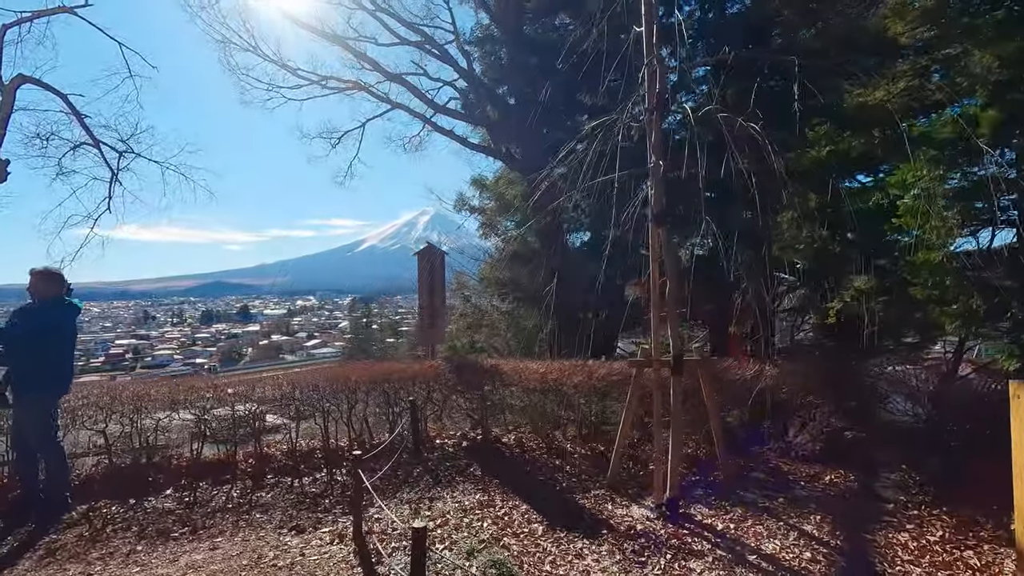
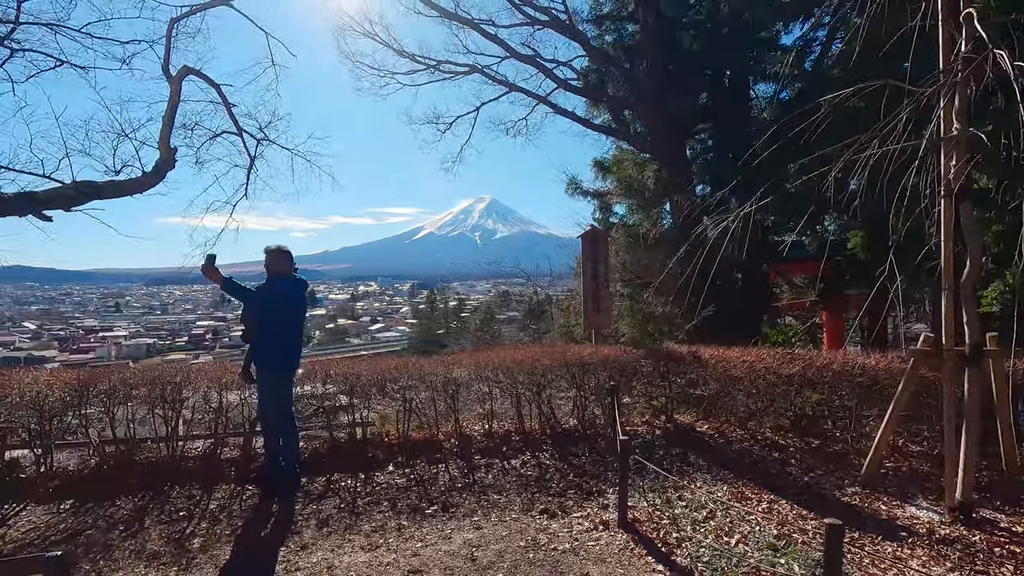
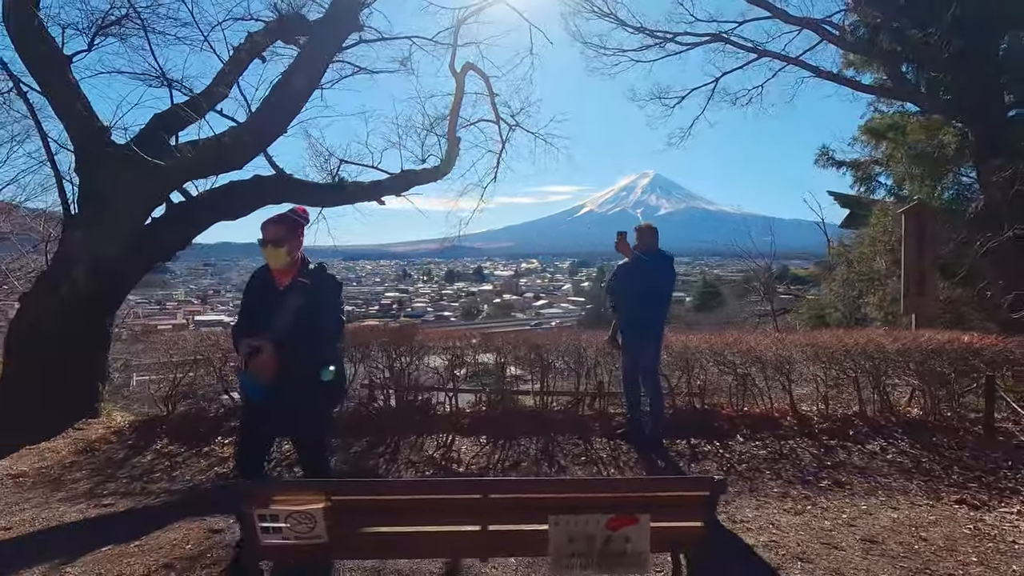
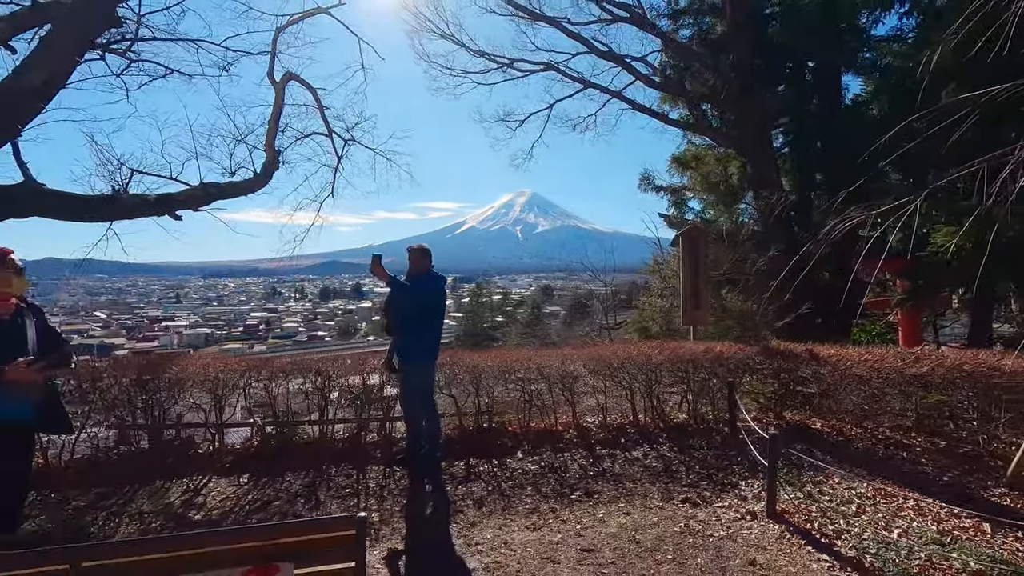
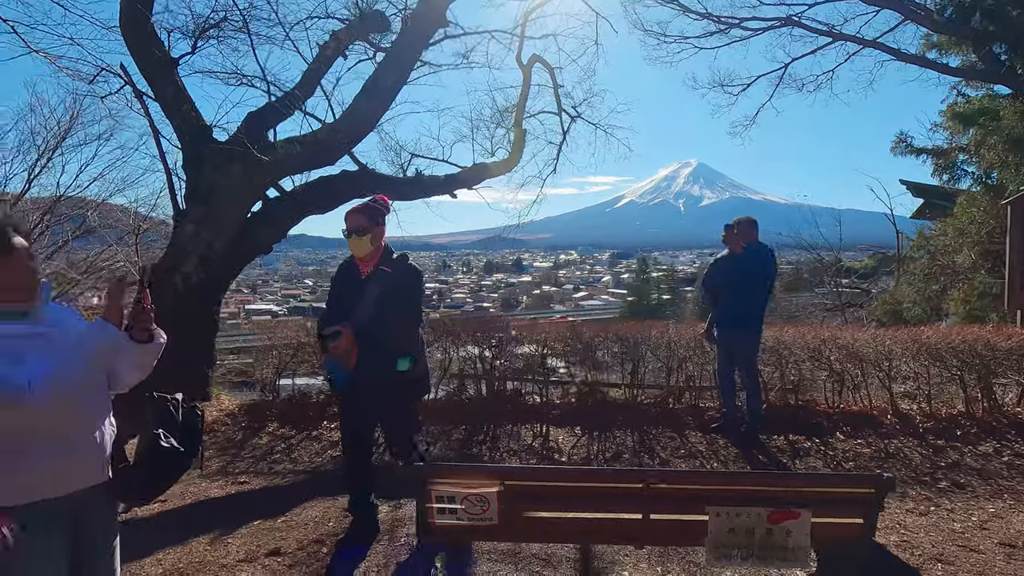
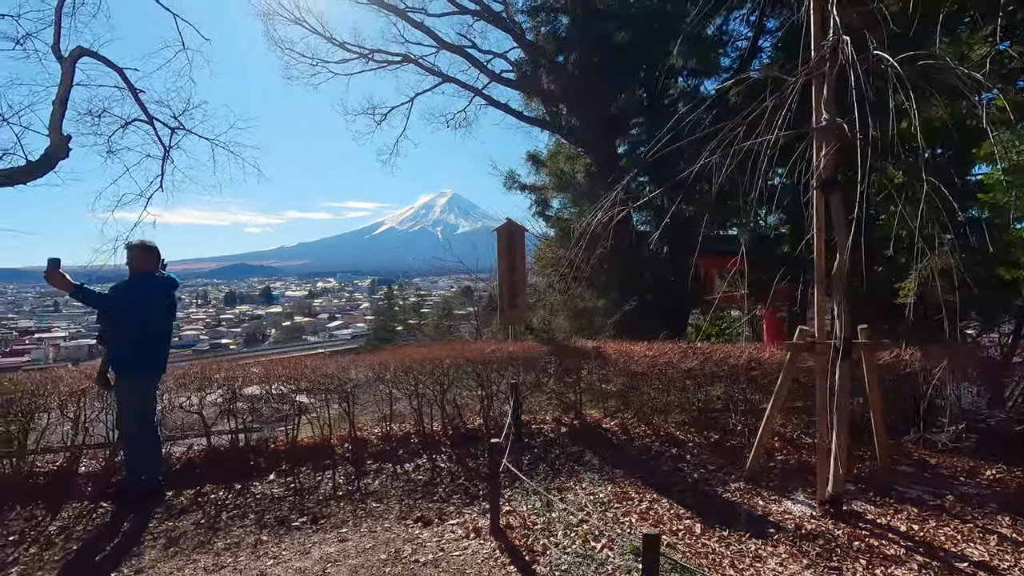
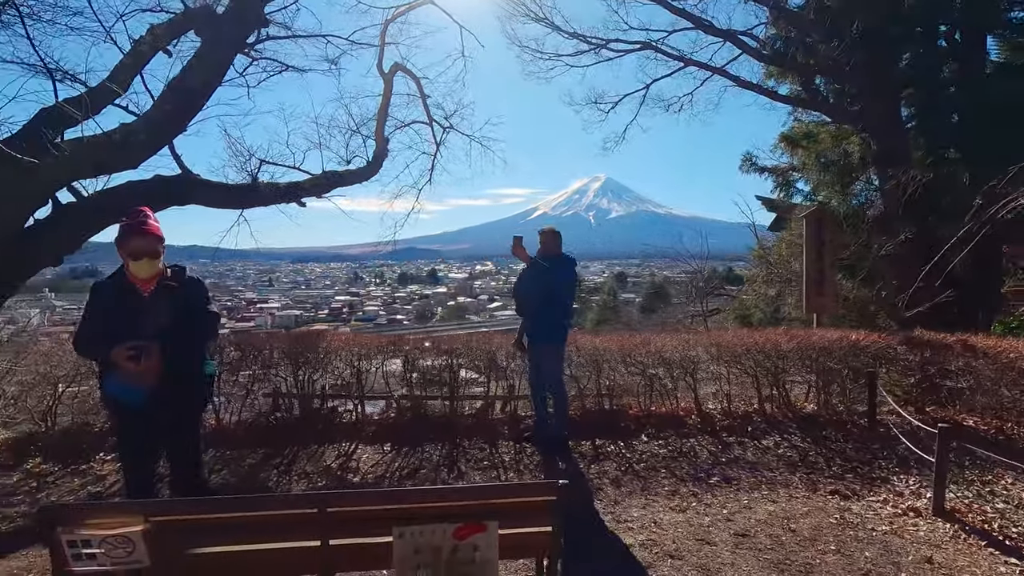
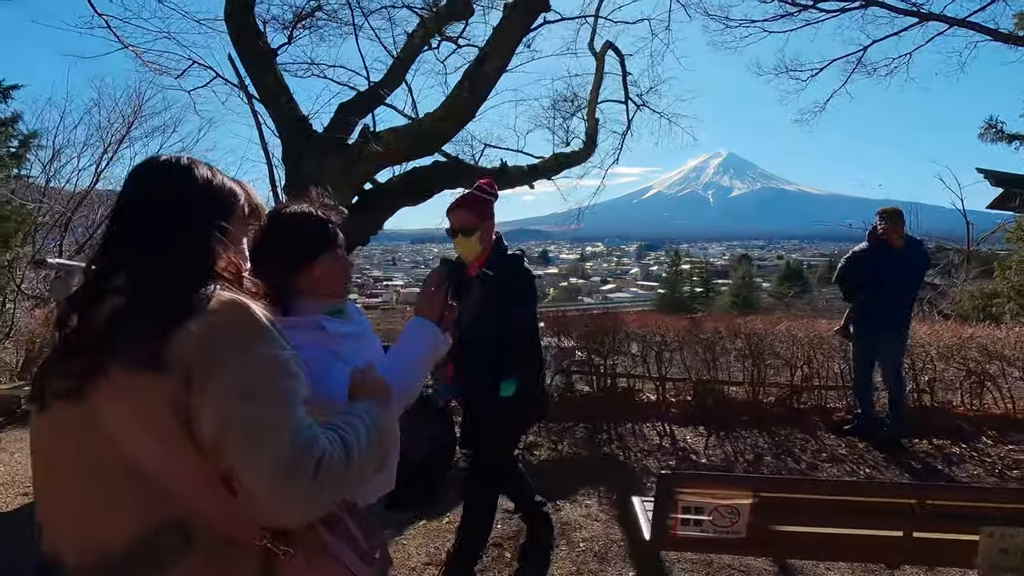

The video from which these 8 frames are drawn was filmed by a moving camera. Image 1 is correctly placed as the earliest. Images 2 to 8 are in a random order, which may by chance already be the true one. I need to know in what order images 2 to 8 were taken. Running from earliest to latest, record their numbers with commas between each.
6, 2, 4, 7, 3, 5, 8
